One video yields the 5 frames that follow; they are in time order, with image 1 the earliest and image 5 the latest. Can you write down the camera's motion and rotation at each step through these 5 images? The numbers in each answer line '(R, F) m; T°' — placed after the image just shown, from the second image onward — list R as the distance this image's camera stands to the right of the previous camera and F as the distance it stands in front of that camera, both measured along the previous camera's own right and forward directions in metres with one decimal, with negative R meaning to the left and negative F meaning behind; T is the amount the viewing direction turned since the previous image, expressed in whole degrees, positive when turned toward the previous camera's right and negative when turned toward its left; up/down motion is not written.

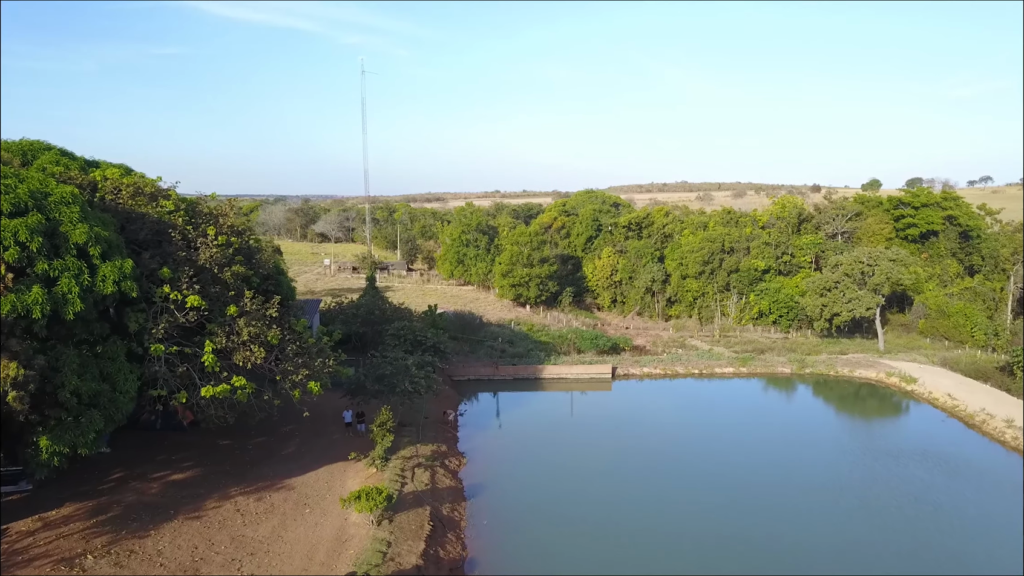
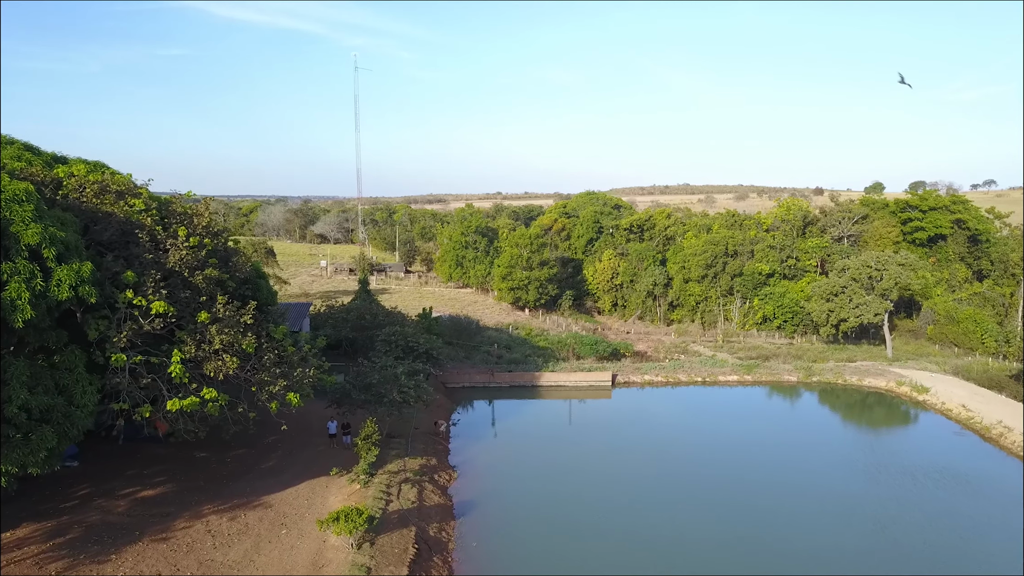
(+0.1, +0.7) m; 0°
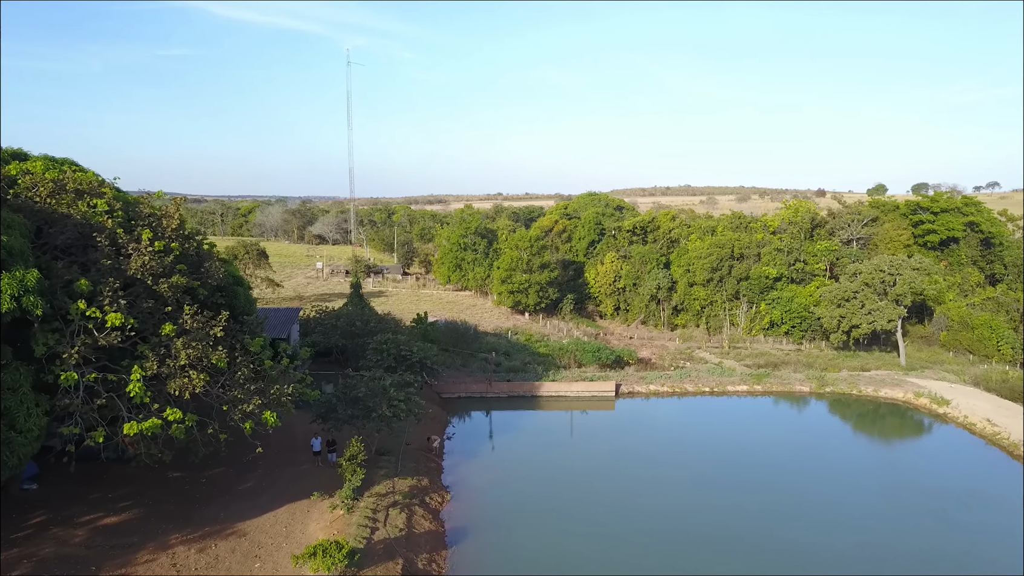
(0.0, +0.9) m; 0°
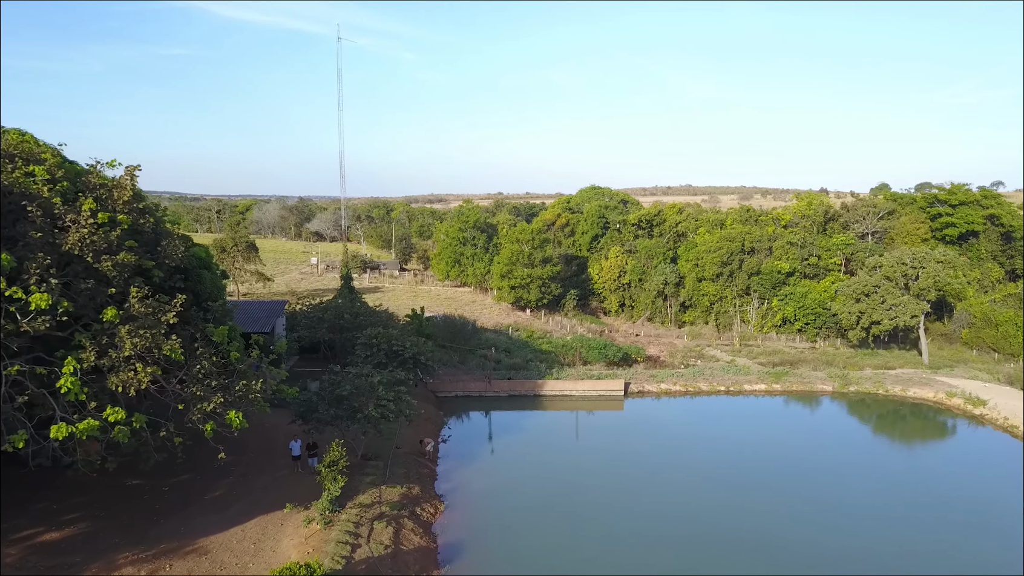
(0.0, +1.3) m; 0°
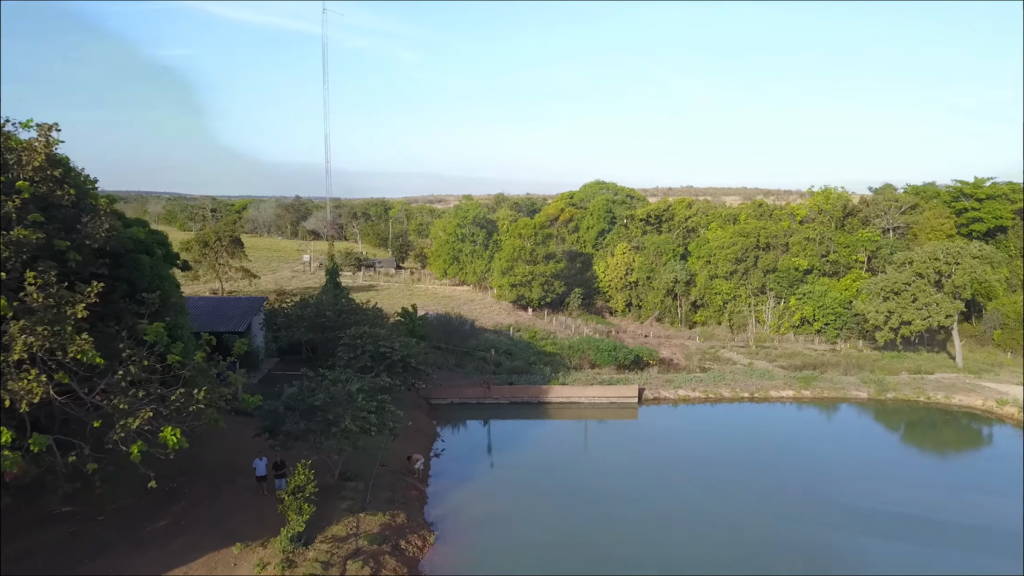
(0.0, +1.8) m; 0°
